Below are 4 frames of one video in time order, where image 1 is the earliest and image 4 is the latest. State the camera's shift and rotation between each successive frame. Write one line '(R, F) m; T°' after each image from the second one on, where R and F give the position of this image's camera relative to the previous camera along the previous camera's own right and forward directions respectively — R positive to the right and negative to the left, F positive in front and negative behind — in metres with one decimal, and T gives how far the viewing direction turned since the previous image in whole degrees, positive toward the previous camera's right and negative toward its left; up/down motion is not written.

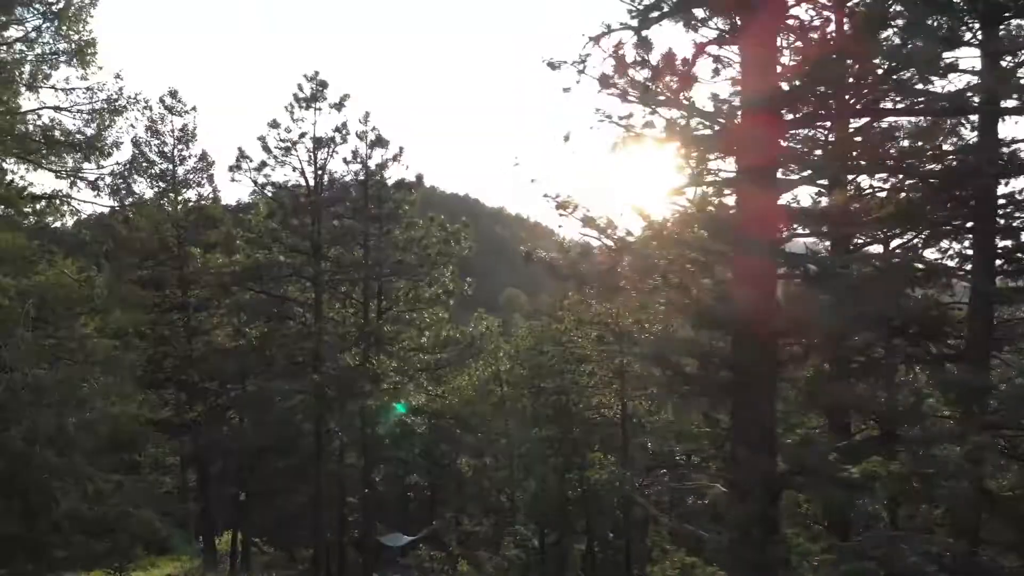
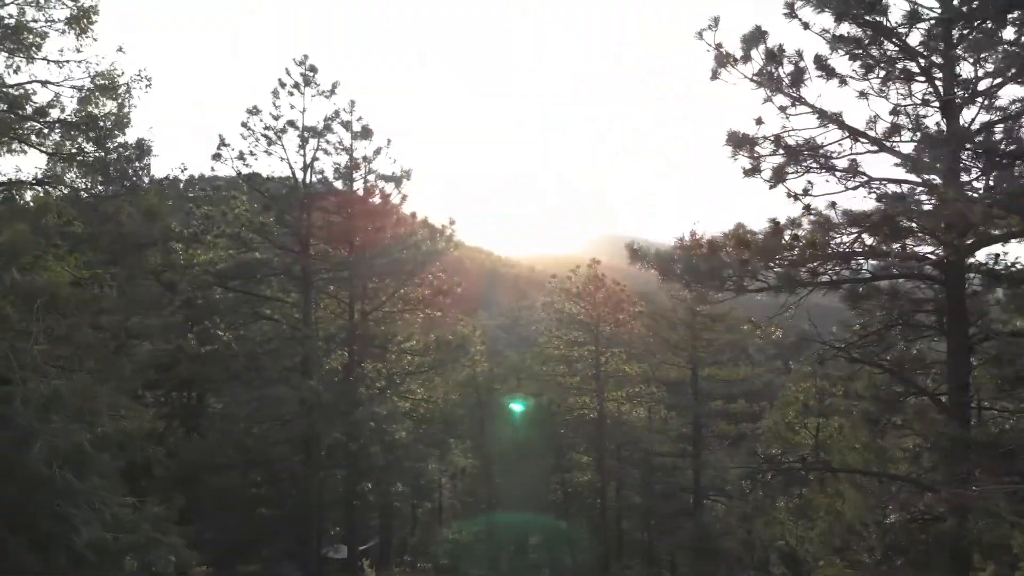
(-1.2, +0.3) m; +8°
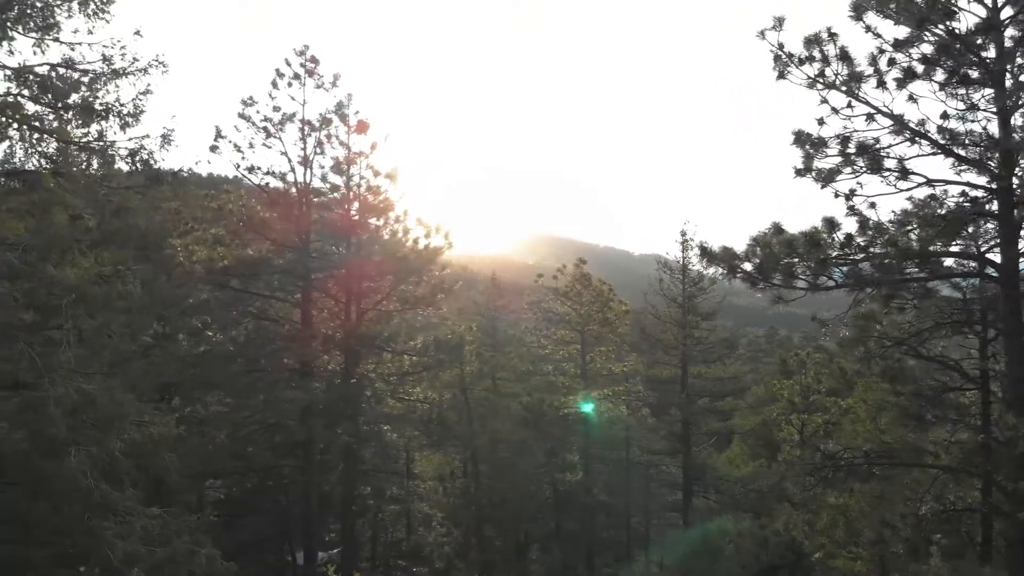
(-0.7, +0.1) m; +5°
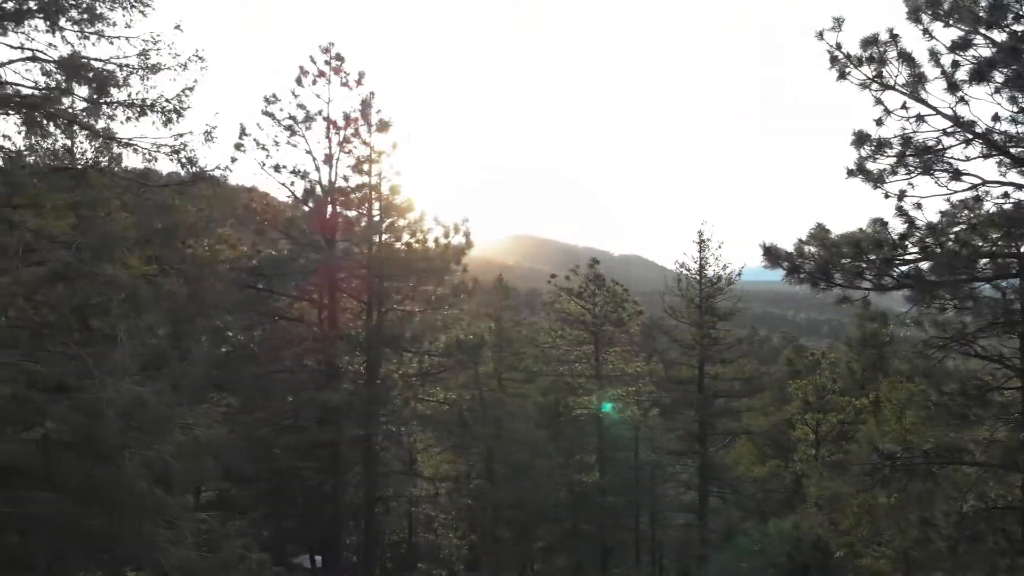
(-0.4, 0.0) m; +1°
